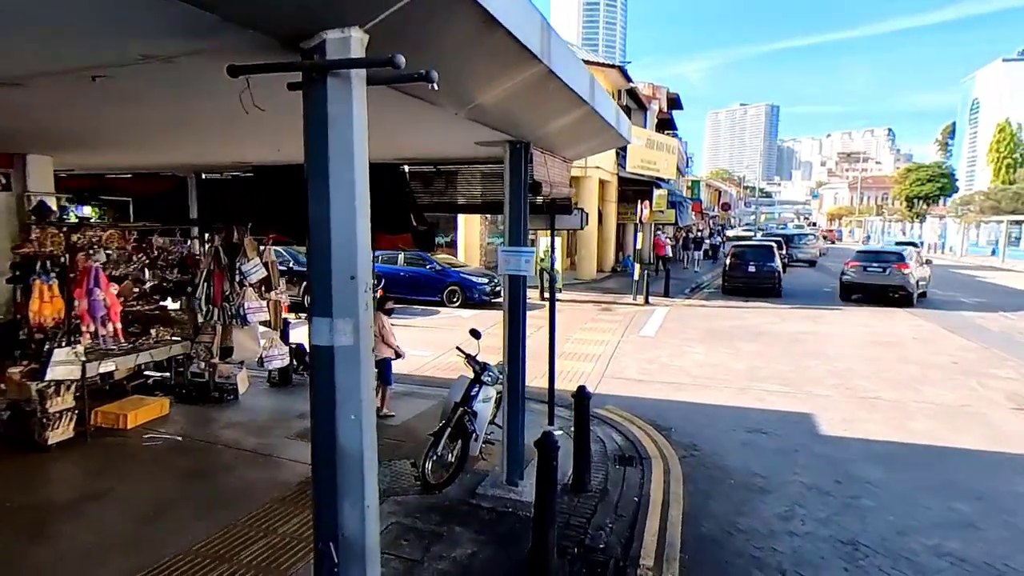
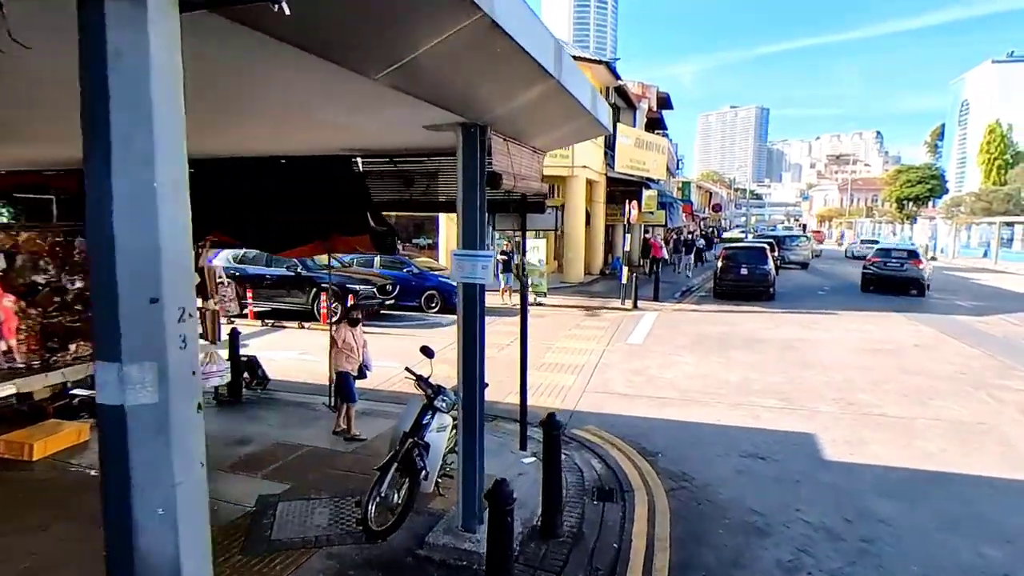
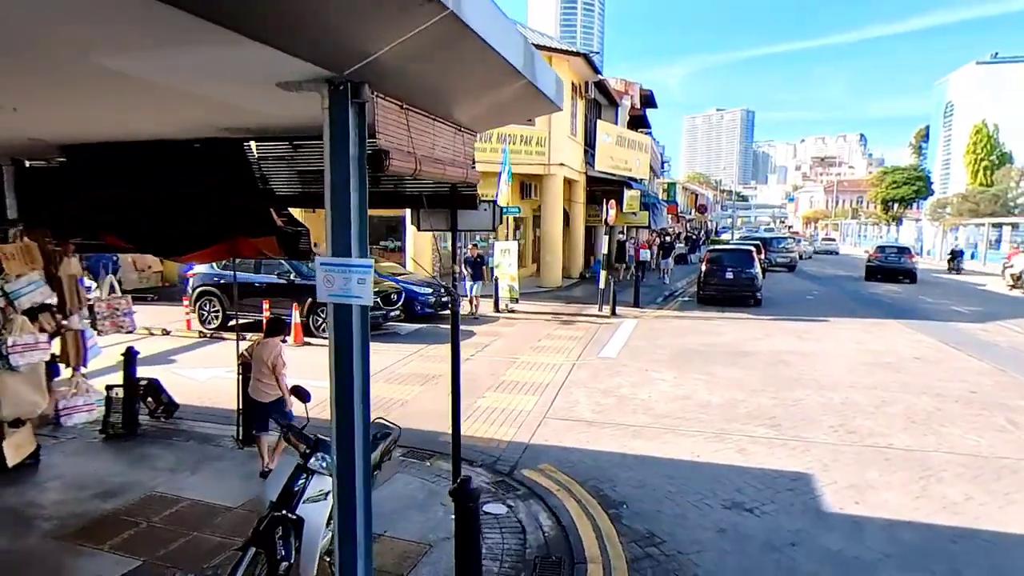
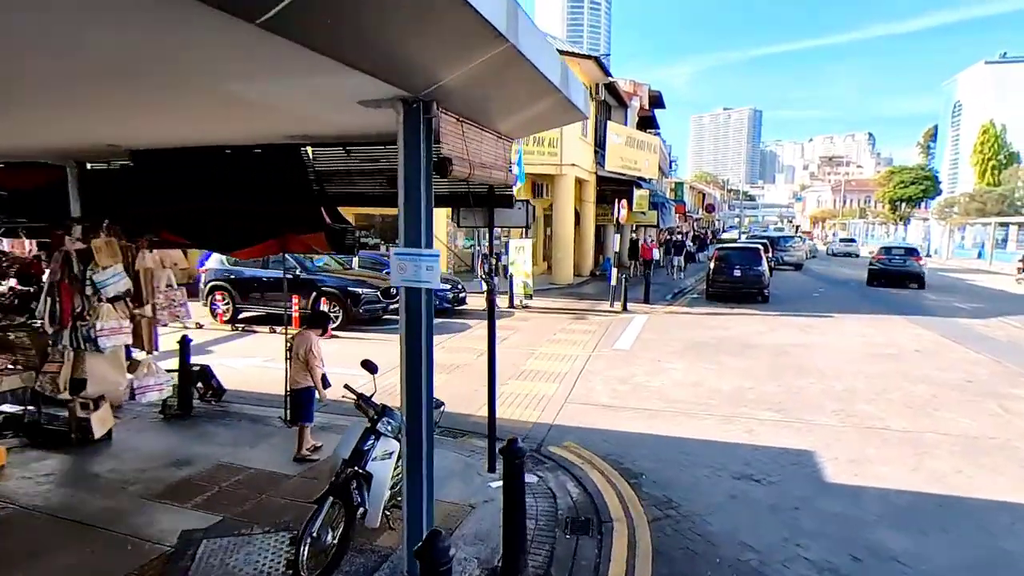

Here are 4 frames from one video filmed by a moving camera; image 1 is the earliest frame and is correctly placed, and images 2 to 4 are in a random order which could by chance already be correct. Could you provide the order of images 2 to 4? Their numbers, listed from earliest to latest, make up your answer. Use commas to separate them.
2, 4, 3
